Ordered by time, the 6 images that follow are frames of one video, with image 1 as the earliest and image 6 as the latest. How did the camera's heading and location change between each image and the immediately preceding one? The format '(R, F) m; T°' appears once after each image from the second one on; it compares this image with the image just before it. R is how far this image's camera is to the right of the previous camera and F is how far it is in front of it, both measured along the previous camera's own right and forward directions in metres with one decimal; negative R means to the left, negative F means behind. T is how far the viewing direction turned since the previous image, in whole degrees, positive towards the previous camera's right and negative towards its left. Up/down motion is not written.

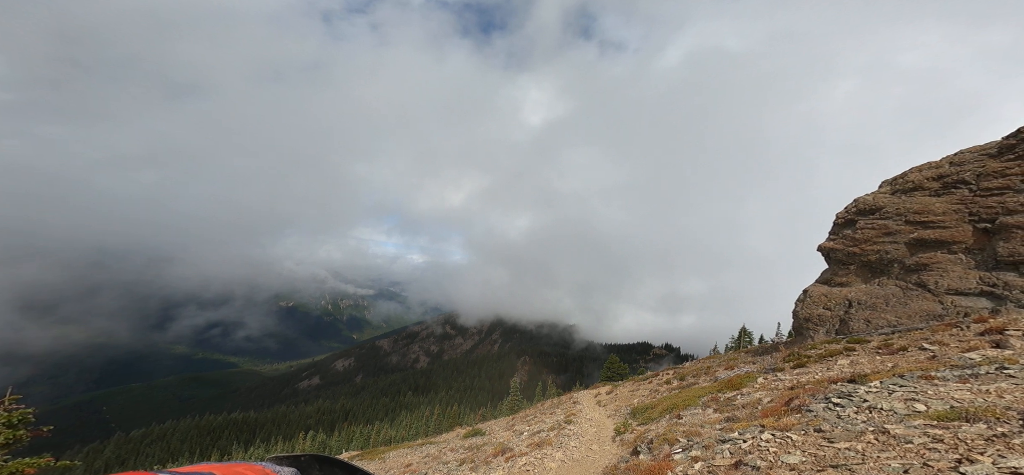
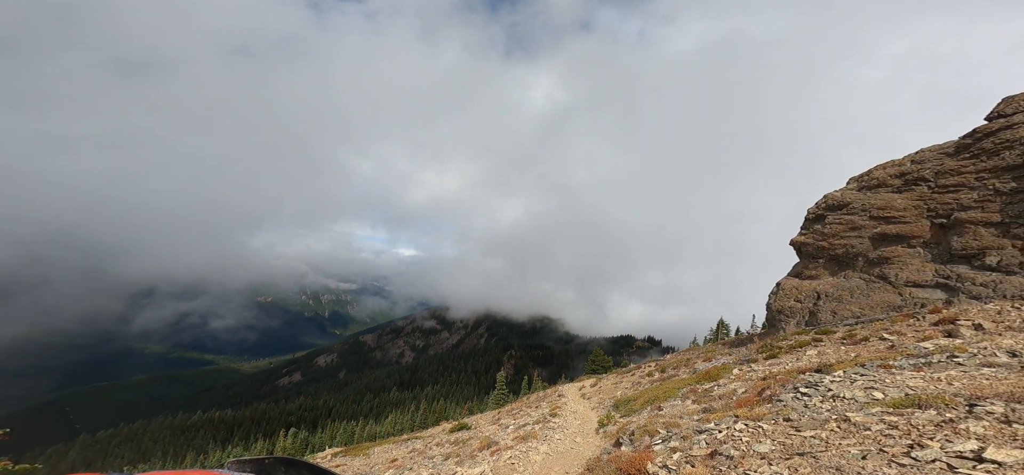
(+0.3, 0.0) m; +2°
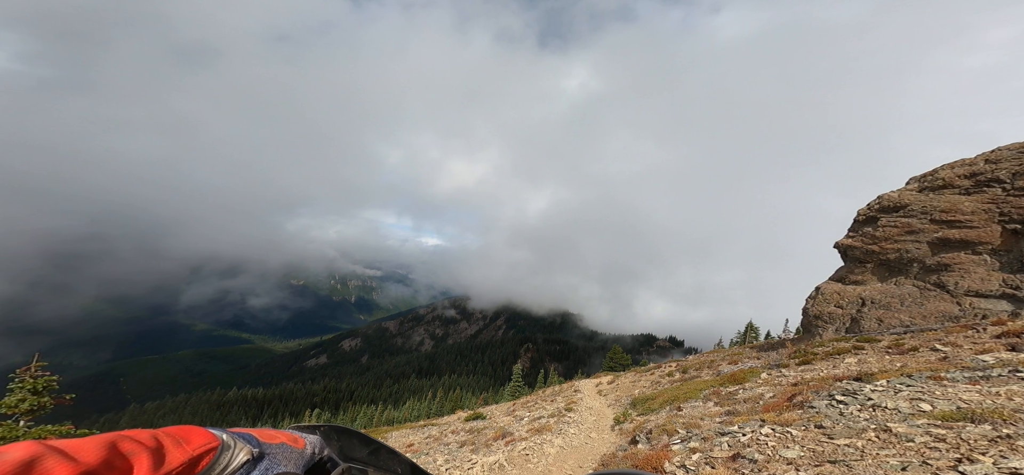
(-0.5, 0.0) m; -3°
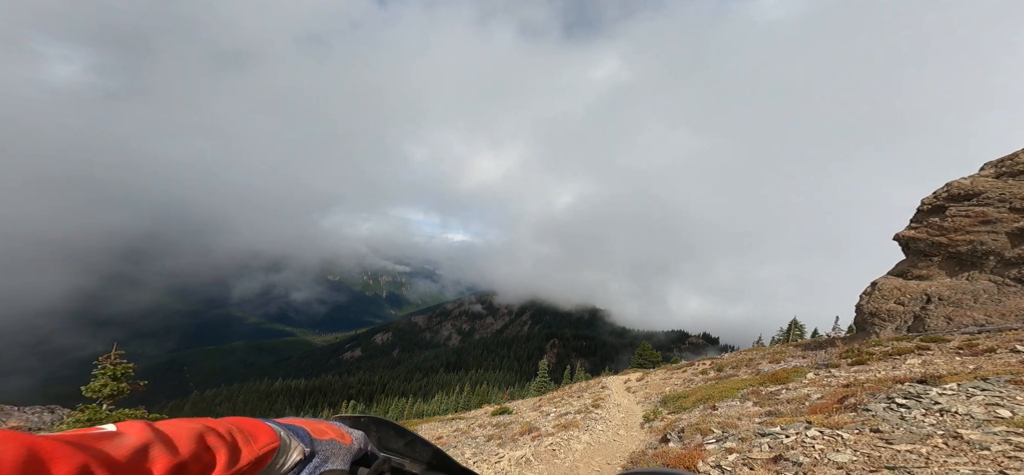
(-0.3, +0.3) m; -4°
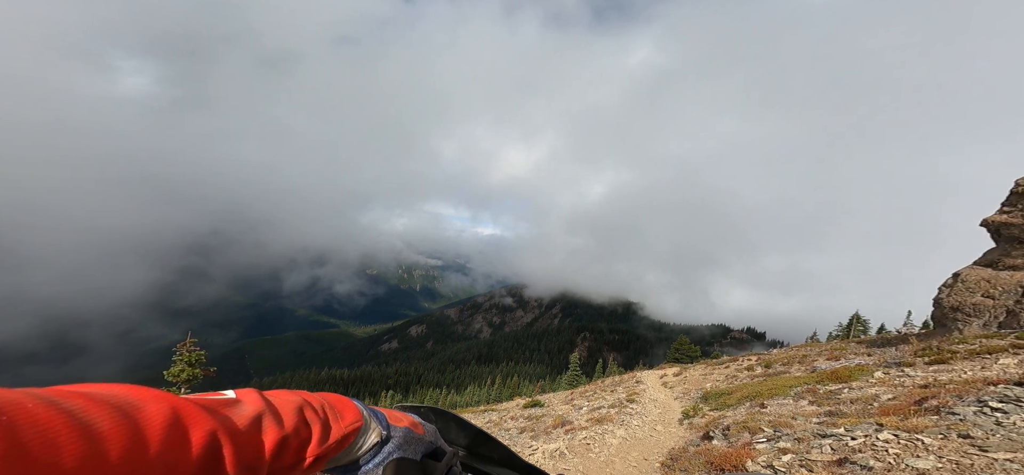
(-0.4, +0.2) m; -5°
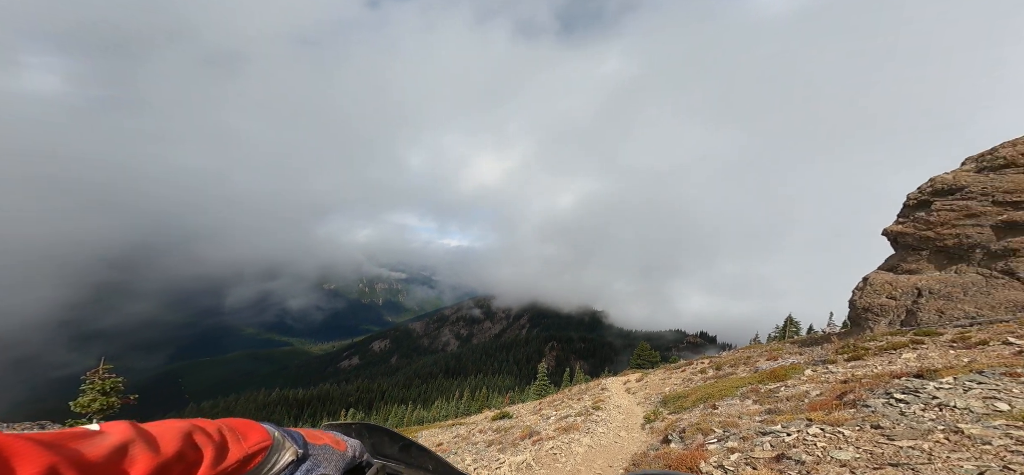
(+0.4, -0.3) m; +6°
